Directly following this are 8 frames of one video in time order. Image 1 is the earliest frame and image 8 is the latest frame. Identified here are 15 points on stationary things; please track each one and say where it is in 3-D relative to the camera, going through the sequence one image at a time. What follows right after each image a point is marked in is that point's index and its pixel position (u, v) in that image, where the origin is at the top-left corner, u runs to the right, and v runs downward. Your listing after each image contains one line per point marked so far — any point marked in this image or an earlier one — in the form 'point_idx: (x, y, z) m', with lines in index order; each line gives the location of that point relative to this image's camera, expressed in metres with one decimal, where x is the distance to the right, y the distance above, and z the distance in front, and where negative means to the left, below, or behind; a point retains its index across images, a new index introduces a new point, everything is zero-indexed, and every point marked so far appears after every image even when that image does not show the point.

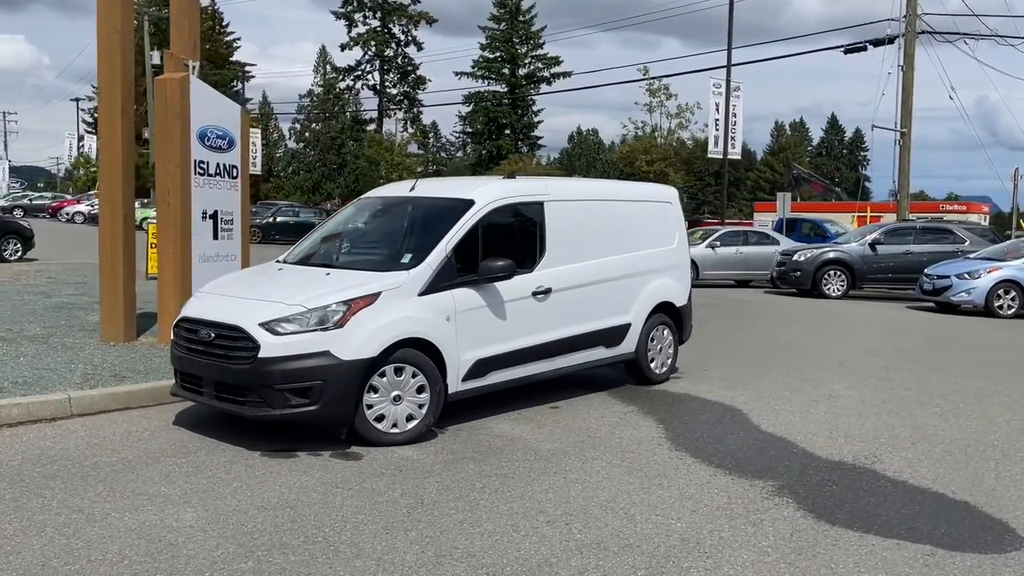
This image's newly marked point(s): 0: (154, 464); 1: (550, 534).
0: (-2.4, -1.2, +5.8) m
1: (+0.2, -1.3, +4.7) m
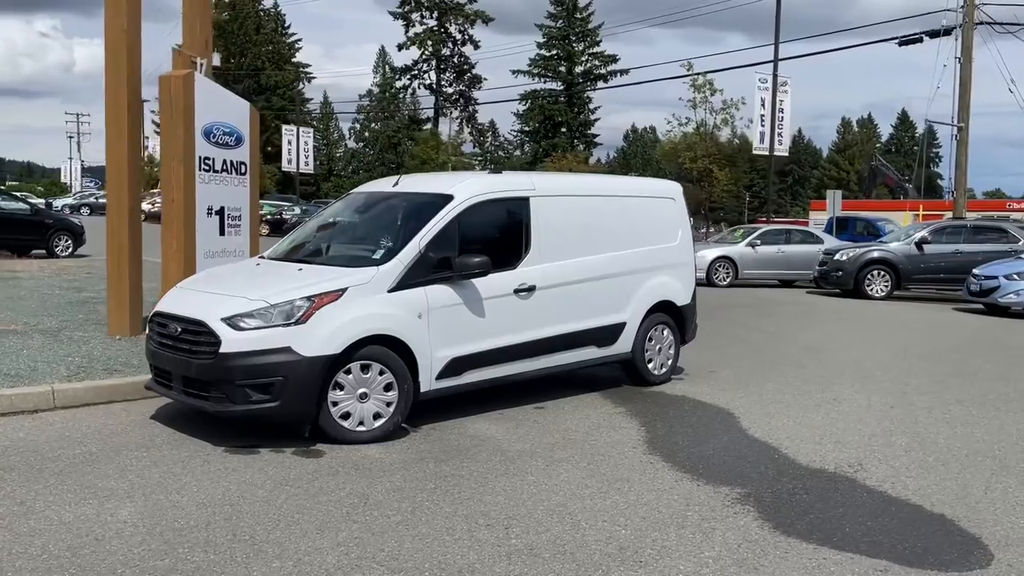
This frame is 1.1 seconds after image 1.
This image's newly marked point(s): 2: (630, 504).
0: (-2.7, -1.1, +5.8) m
1: (-0.1, -1.3, +4.6) m
2: (+0.7, -1.3, +5.2) m
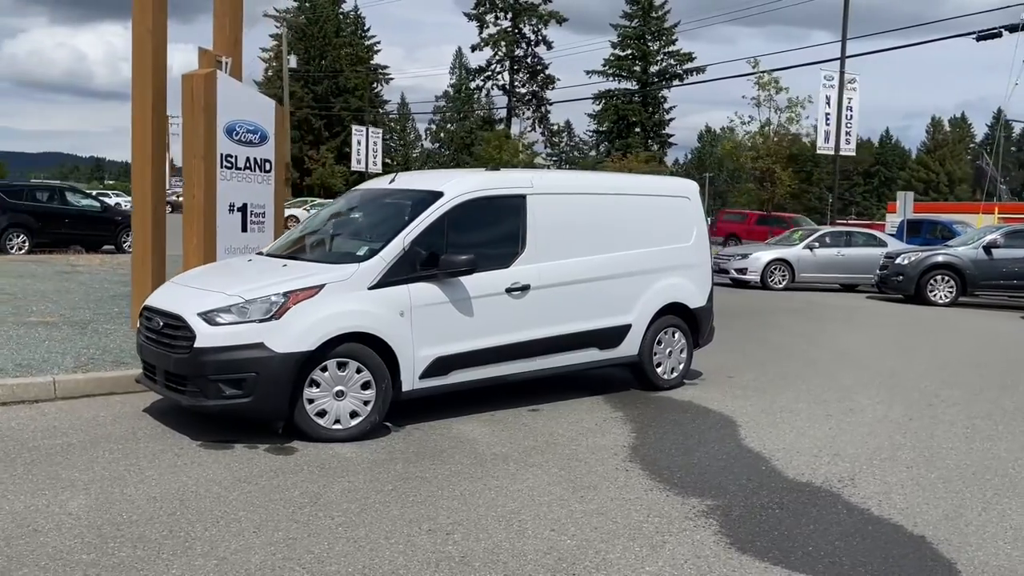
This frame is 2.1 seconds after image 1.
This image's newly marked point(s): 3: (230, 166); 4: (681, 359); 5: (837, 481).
0: (-2.9, -1.1, +5.9) m
1: (-0.5, -1.3, +4.5) m
2: (+0.4, -1.3, +5.0) m
3: (-3.3, +1.4, +10.3) m
4: (+1.7, -0.7, +8.7) m
5: (+2.1, -1.3, +5.8) m
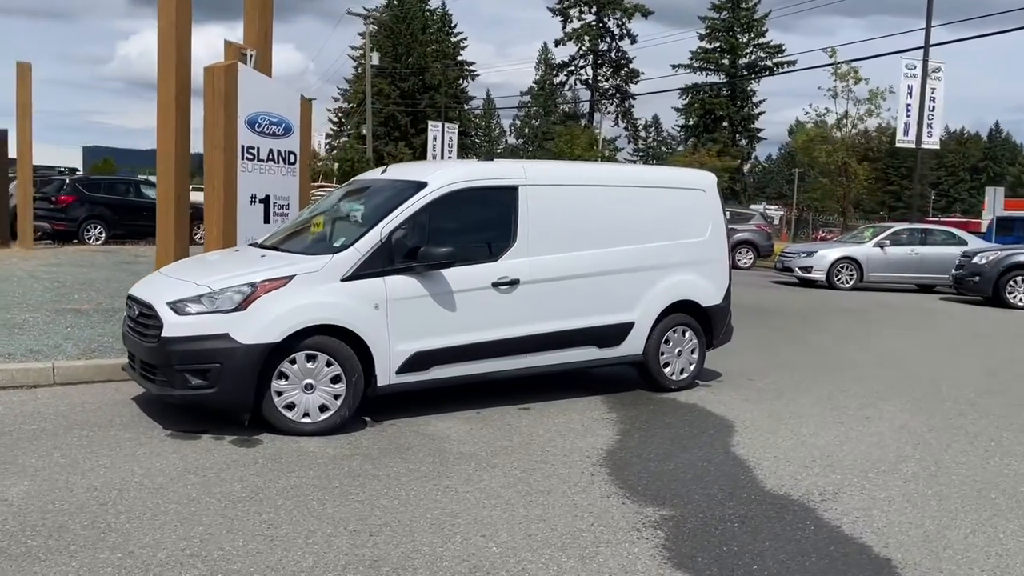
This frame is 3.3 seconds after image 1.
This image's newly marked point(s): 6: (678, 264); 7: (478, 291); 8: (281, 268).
0: (-3.1, -1.0, +6.0) m
1: (-0.9, -1.3, +4.3) m
2: (+0.1, -1.3, +4.8) m
3: (-3.1, +1.5, +10.4) m
4: (+1.7, -0.7, +8.3) m
5: (+1.9, -1.3, +5.3) m
6: (+1.5, +0.2, +8.2) m
7: (-0.3, 0.0, +6.9) m
8: (-1.6, +0.1, +6.2) m
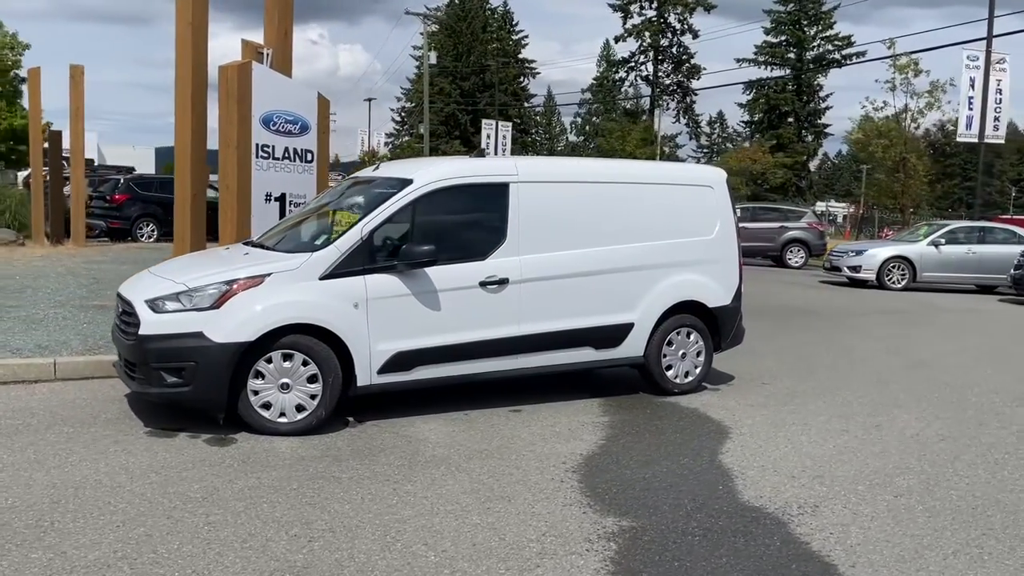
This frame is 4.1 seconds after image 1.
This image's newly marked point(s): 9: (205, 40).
0: (-3.3, -1.0, +6.0) m
1: (-1.1, -1.3, +4.2) m
2: (-0.2, -1.3, +4.6) m
3: (-2.9, +1.6, +10.5) m
4: (+1.7, -0.7, +8.1) m
5: (+1.6, -1.3, +5.0) m
6: (+1.5, +0.2, +7.9) m
7: (-0.4, 0.0, +6.8) m
8: (-1.8, +0.2, +6.2) m
9: (-3.6, +2.9, +10.3) m
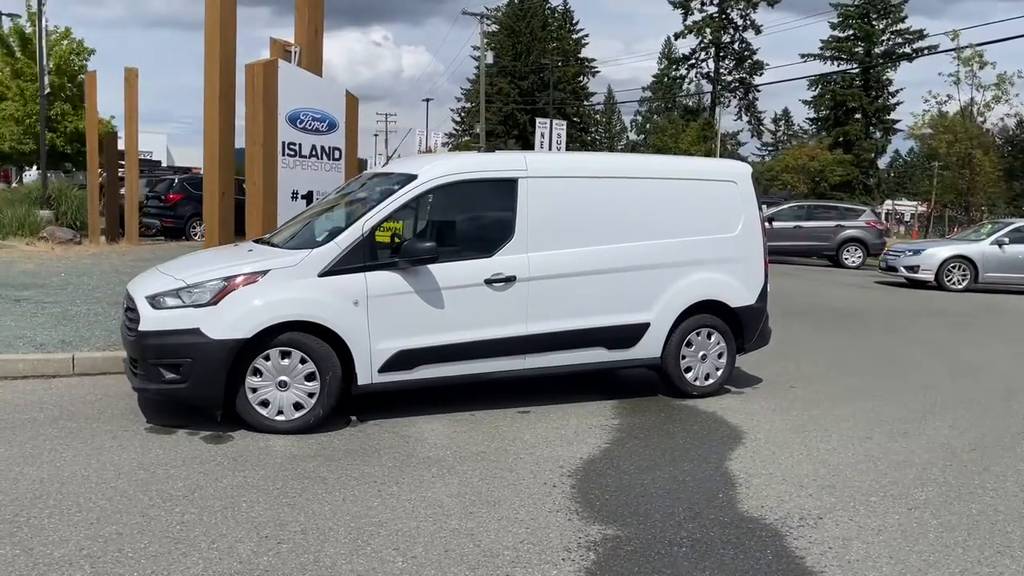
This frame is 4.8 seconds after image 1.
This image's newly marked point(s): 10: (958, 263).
0: (-3.3, -1.0, +6.1) m
1: (-1.3, -1.2, +4.1) m
2: (-0.3, -1.2, +4.4) m
3: (-2.6, +1.6, +10.5) m
4: (+1.8, -0.7, +7.8) m
5: (+1.5, -1.3, +4.8) m
6: (+1.6, +0.2, +7.6) m
7: (-0.3, 0.0, +6.6) m
8: (-1.8, +0.2, +6.1) m
9: (-3.3, +2.9, +10.4) m
10: (+10.2, +0.6, +20.0) m
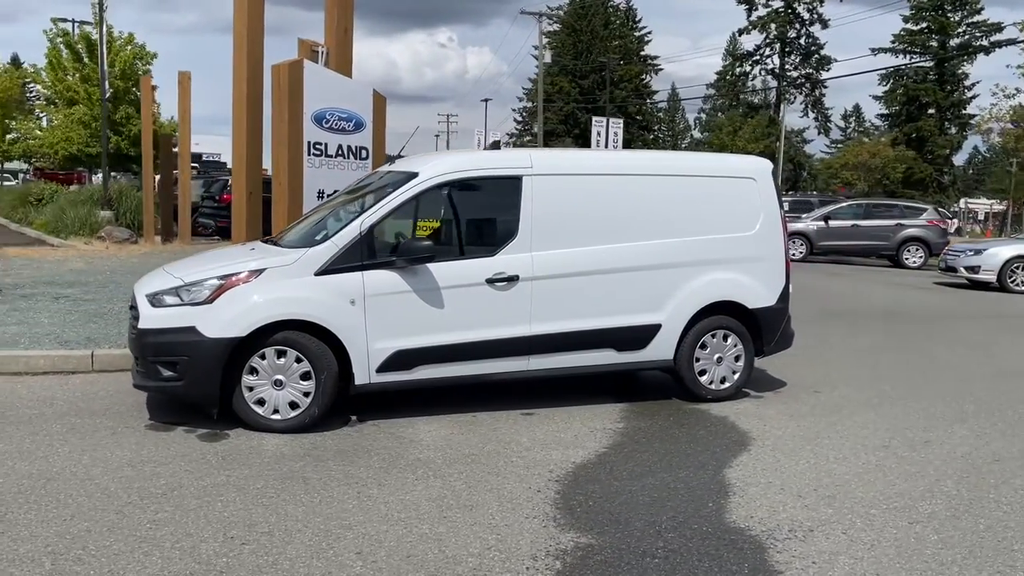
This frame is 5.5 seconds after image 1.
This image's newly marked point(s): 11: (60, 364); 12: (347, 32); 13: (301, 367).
0: (-3.3, -0.9, +6.2) m
1: (-1.5, -1.2, +4.1) m
2: (-0.4, -1.2, +4.3) m
3: (-2.3, +1.6, +10.5) m
4: (+1.9, -0.7, +7.5) m
5: (+1.4, -1.3, +4.5) m
6: (+1.7, +0.2, +7.4) m
7: (-0.3, 0.0, +6.5) m
8: (-1.8, +0.2, +6.2) m
9: (-3.0, +2.9, +10.5) m
10: (+11.1, +0.5, +19.1) m
11: (-4.0, -0.7, +7.7) m
12: (-2.2, +3.3, +11.4) m
13: (-1.5, -0.5, +6.1) m
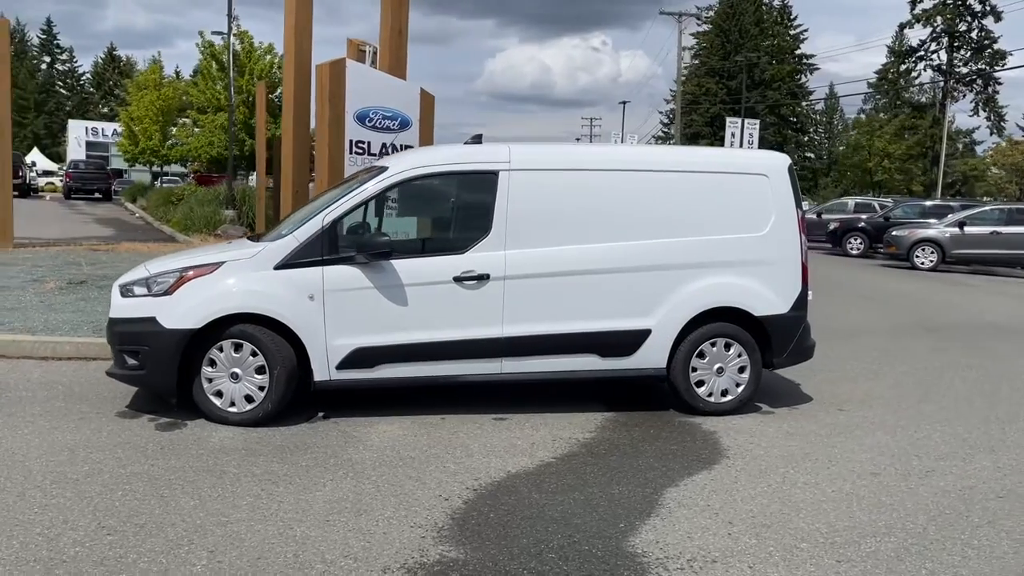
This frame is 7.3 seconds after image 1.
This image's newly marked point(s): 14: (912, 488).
0: (-3.6, -0.9, +6.5) m
1: (-2.1, -1.2, +4.1) m
2: (-1.1, -1.2, +4.2) m
3: (-1.8, +1.7, +10.6) m
4: (+1.8, -0.7, +6.9) m
5: (+0.8, -1.3, +4.1) m
6: (+1.6, +0.2, +6.8) m
7: (-0.6, 0.0, +6.3) m
8: (-2.1, +0.2, +6.2) m
9: (-2.5, +3.0, +10.7) m
10: (+12.8, +0.2, +16.8) m
11: (-4.0, -0.6, +8.1) m
12: (-1.5, +3.4, +11.4) m
13: (-1.8, -0.5, +6.1) m
14: (+2.4, -1.2, +5.2) m
